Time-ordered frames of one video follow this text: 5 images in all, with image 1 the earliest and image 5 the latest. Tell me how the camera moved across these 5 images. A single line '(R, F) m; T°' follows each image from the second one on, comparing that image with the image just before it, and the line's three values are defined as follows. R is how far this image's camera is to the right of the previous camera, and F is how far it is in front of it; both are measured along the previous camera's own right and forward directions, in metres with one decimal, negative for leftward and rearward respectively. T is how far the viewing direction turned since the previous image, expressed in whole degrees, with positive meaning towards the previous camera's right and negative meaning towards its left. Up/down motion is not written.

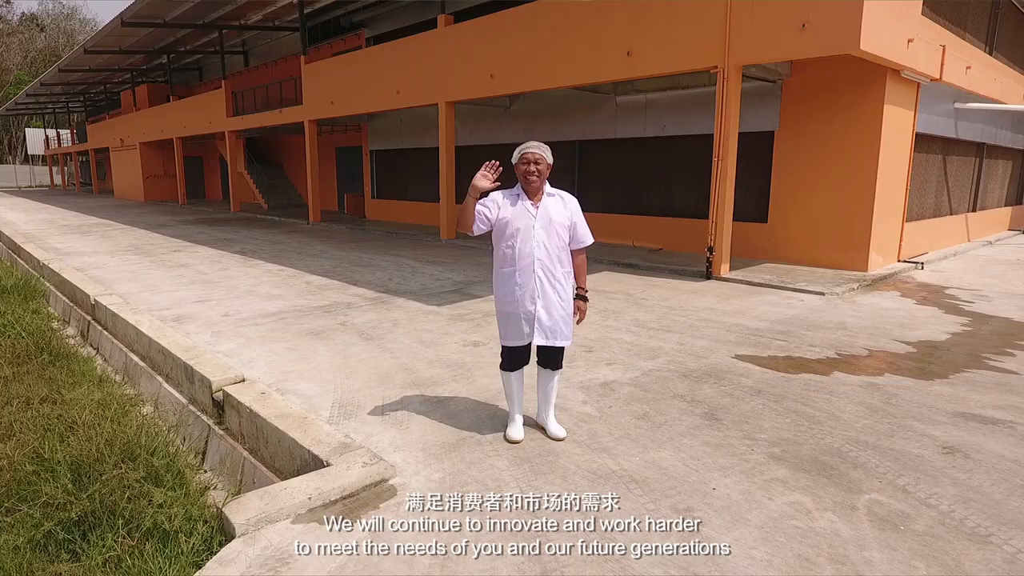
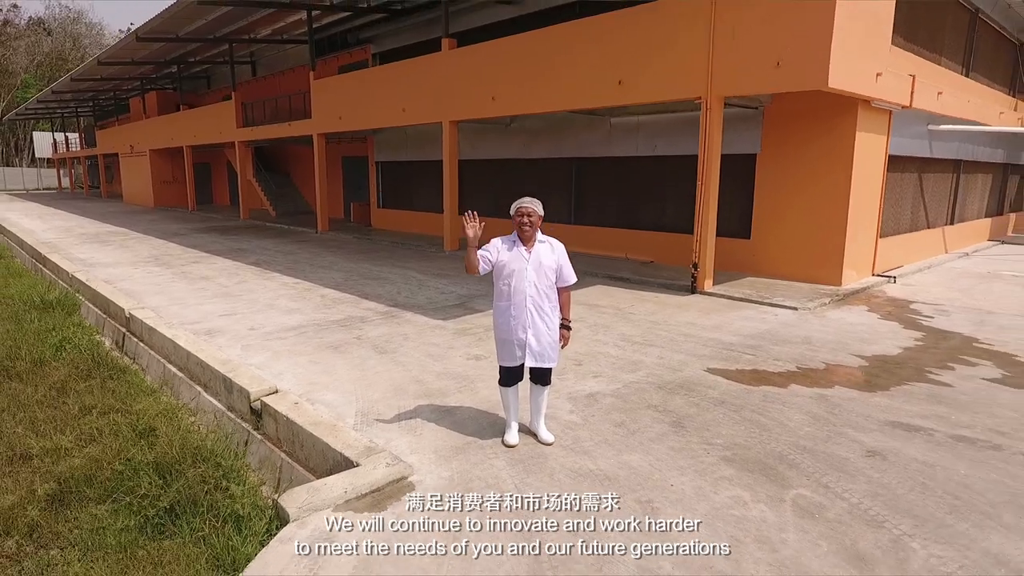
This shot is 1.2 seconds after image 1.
(0.0, -0.6) m; 0°
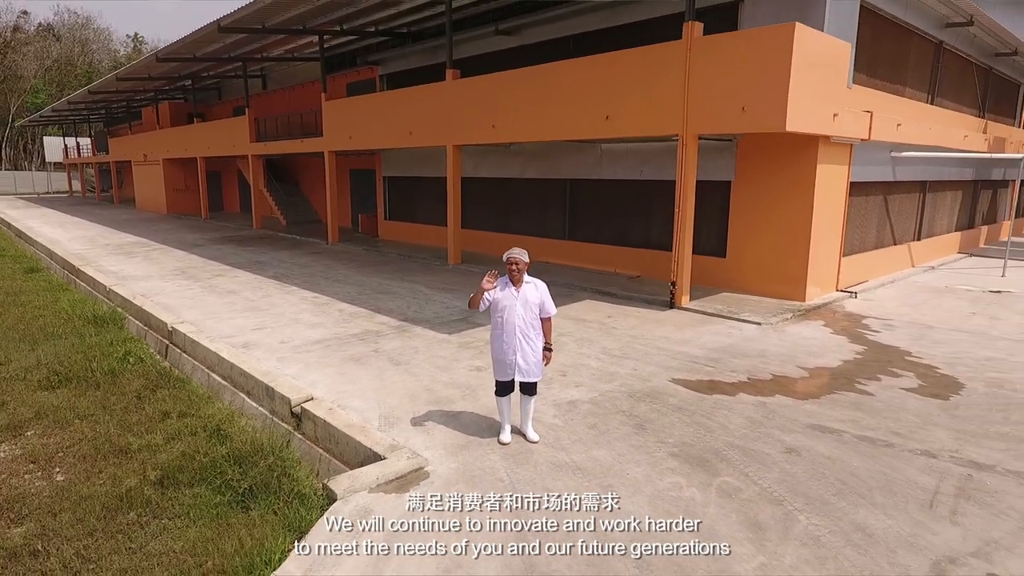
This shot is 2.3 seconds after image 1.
(0.0, -1.0) m; 0°
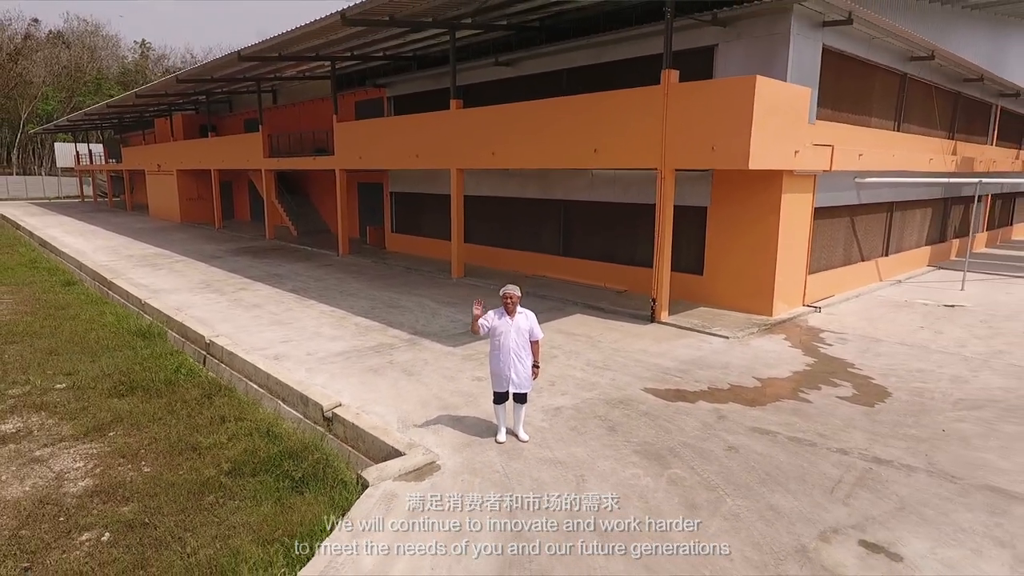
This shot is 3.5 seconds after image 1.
(0.0, -1.1) m; 0°
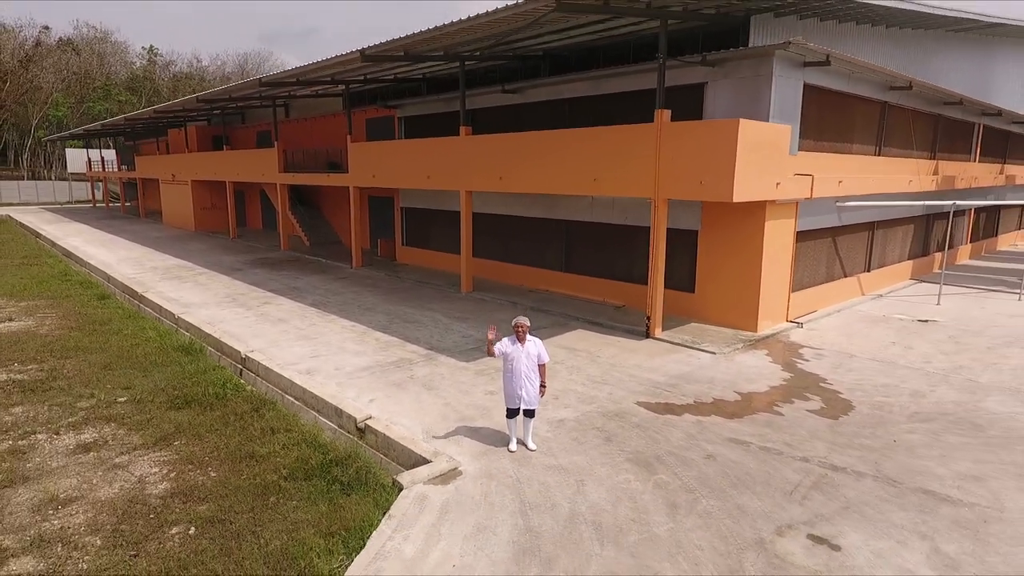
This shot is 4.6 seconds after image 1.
(0.0, -1.0) m; 0°
